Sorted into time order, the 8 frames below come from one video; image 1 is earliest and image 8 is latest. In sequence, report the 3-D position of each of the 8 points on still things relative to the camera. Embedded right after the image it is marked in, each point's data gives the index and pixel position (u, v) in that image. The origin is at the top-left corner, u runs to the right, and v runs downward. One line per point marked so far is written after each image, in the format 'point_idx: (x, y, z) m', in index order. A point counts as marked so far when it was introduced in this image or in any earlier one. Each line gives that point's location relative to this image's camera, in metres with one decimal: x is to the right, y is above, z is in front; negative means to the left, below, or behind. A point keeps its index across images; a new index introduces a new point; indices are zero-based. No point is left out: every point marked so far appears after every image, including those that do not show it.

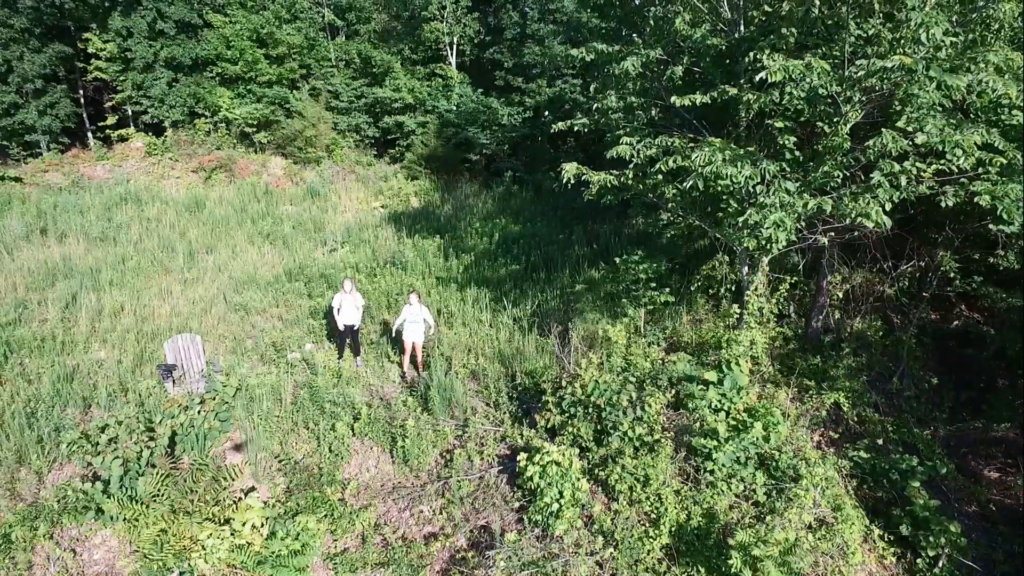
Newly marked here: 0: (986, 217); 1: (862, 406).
0: (+4.2, +0.4, +5.3) m
1: (+3.3, -1.1, +5.8) m
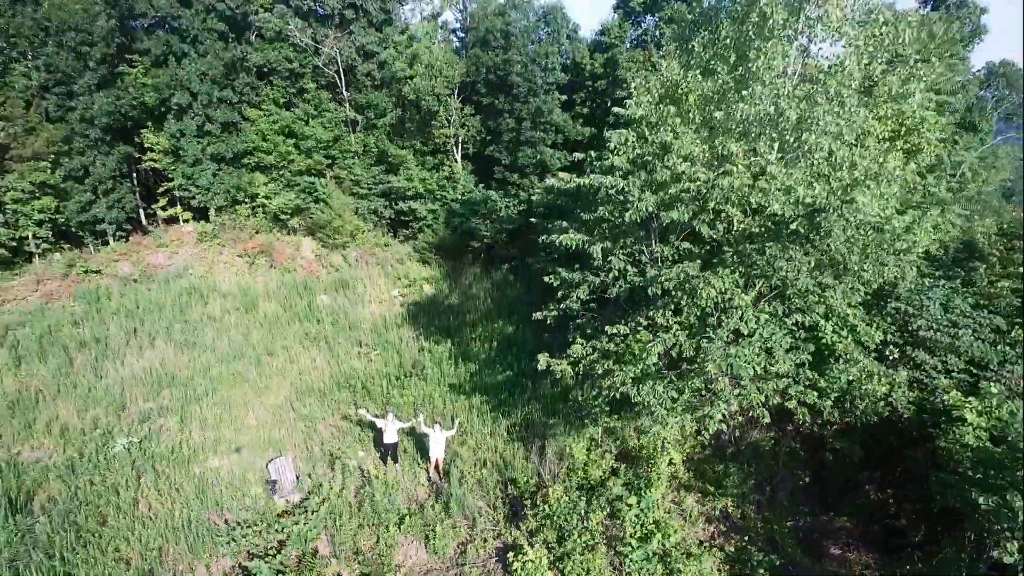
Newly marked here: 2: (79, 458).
0: (+4.2, -1.5, +8.0) m
1: (+3.2, -3.0, +8.4) m
2: (-6.2, -2.5, +8.8) m
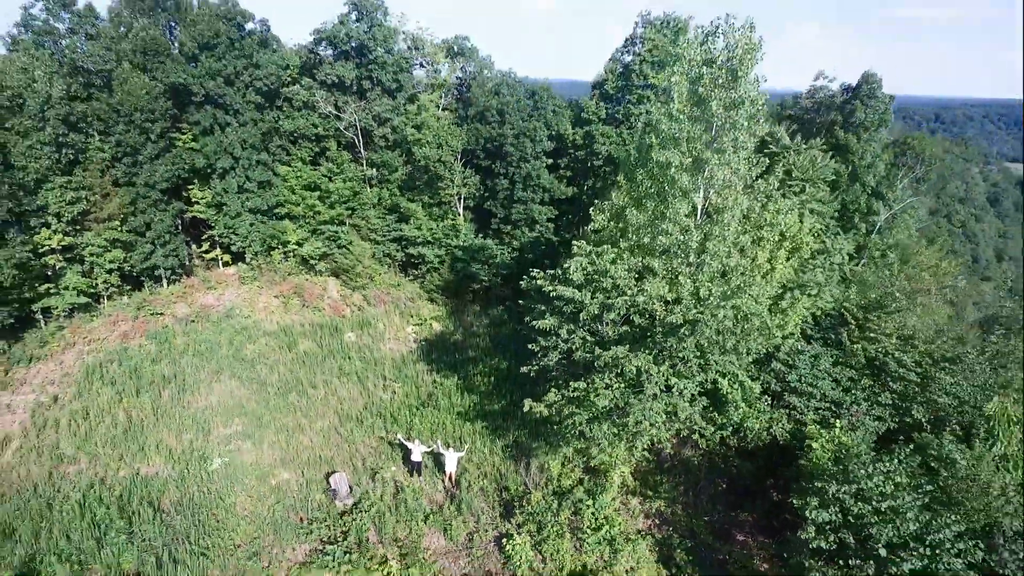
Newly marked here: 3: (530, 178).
0: (+4.0, -2.6, +11.2) m
1: (+3.1, -4.1, +11.7) m
2: (-6.4, -3.6, +11.9) m
3: (+0.6, +3.6, +19.9) m
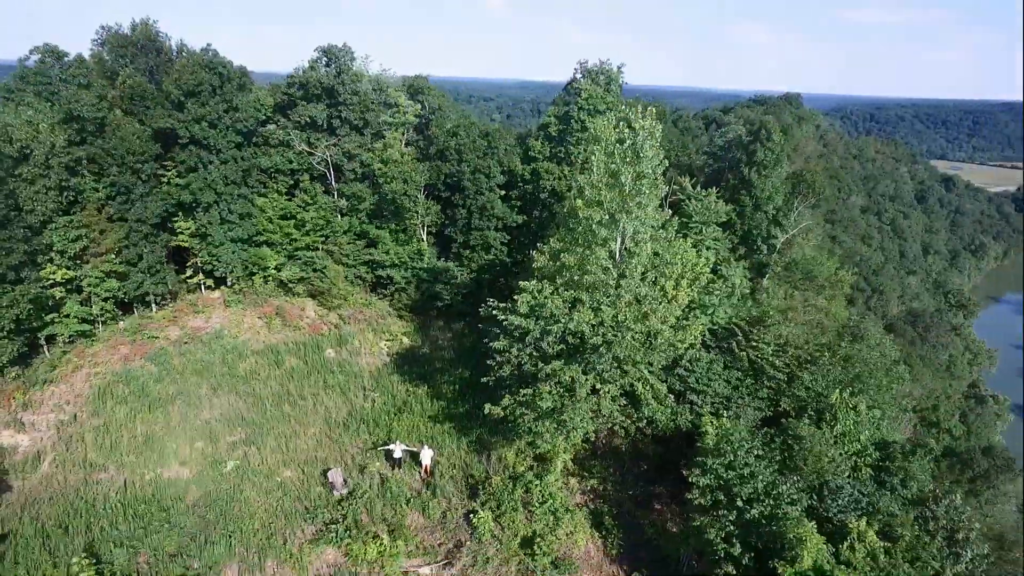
0: (+3.2, -3.2, +14.3) m
1: (+2.2, -4.7, +14.7) m
2: (-7.2, -4.4, +14.3) m
3: (-1.0, +2.9, +22.8) m
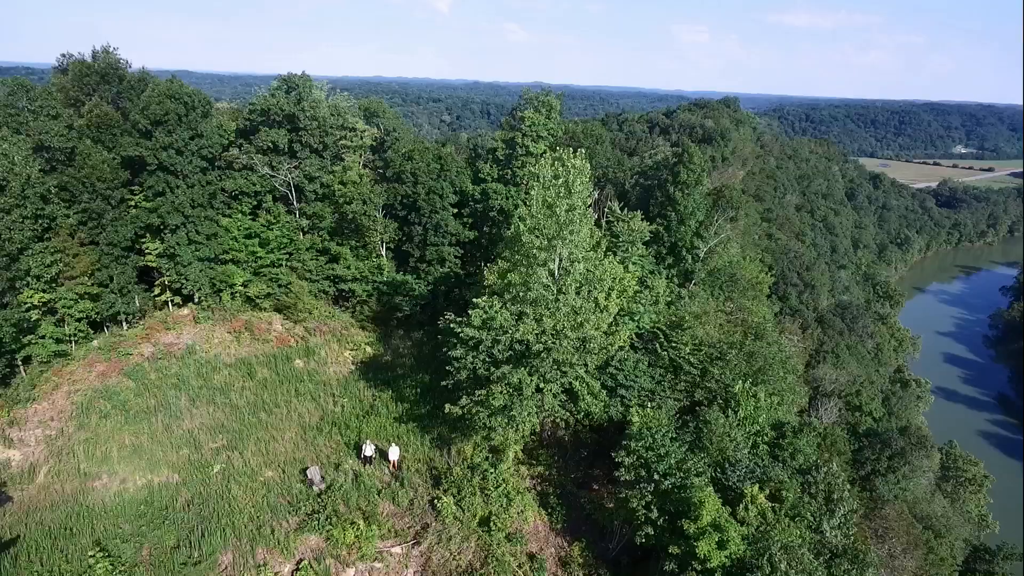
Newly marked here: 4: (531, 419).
0: (+2.0, -3.5, +16.8) m
1: (+1.1, -5.1, +17.0) m
2: (-8.3, -5.0, +15.9) m
3: (-2.9, +2.5, +24.9) m
4: (+0.5, -3.3, +15.5) m
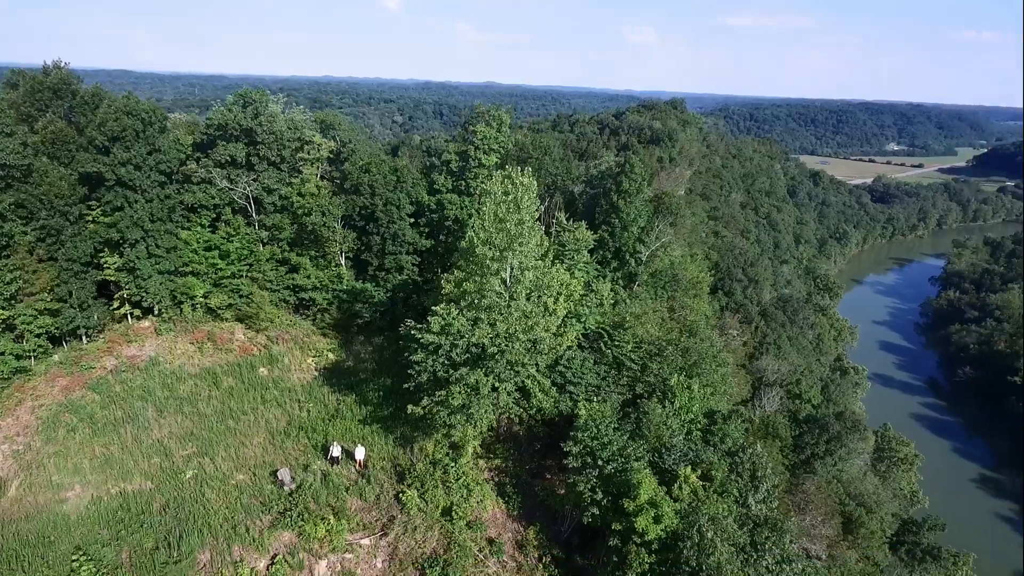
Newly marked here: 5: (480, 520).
0: (+0.8, -3.7, +18.2) m
1: (-0.2, -5.3, +18.5) m
2: (-9.5, -5.4, +16.7) m
3: (-4.9, +2.2, +26.0) m
4: (-0.7, -3.5, +16.9) m
5: (-0.9, -6.3, +16.6) m
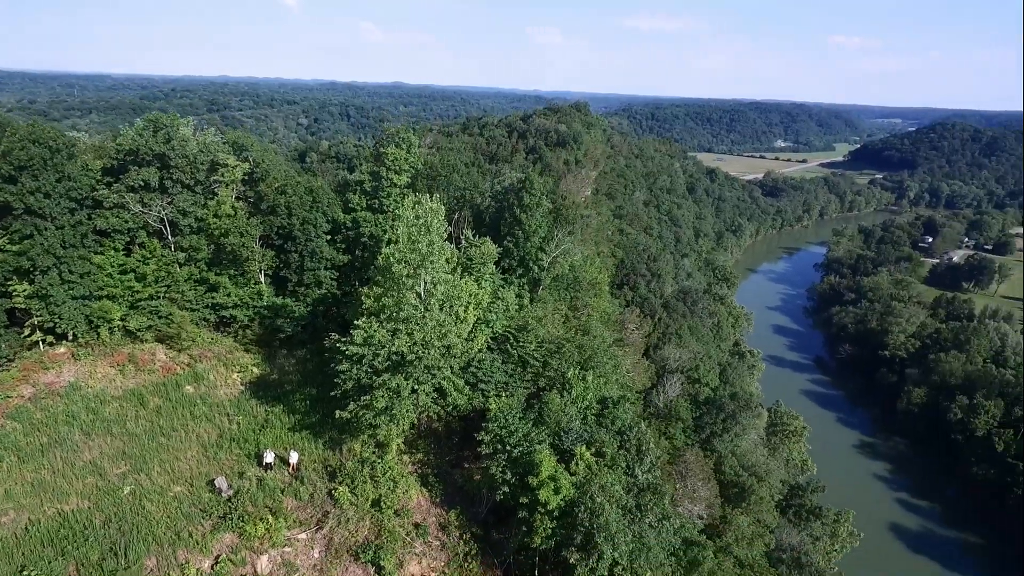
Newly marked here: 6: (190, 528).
0: (-2.0, -4.1, +20.6) m
1: (-2.9, -5.7, +20.7) m
2: (-11.8, -6.2, +17.6) m
3: (-8.9, +1.6, +27.4) m
4: (-3.2, -4.0, +19.0) m
5: (-3.2, -6.8, +18.8) m
6: (-9.0, -6.7, +17.0) m
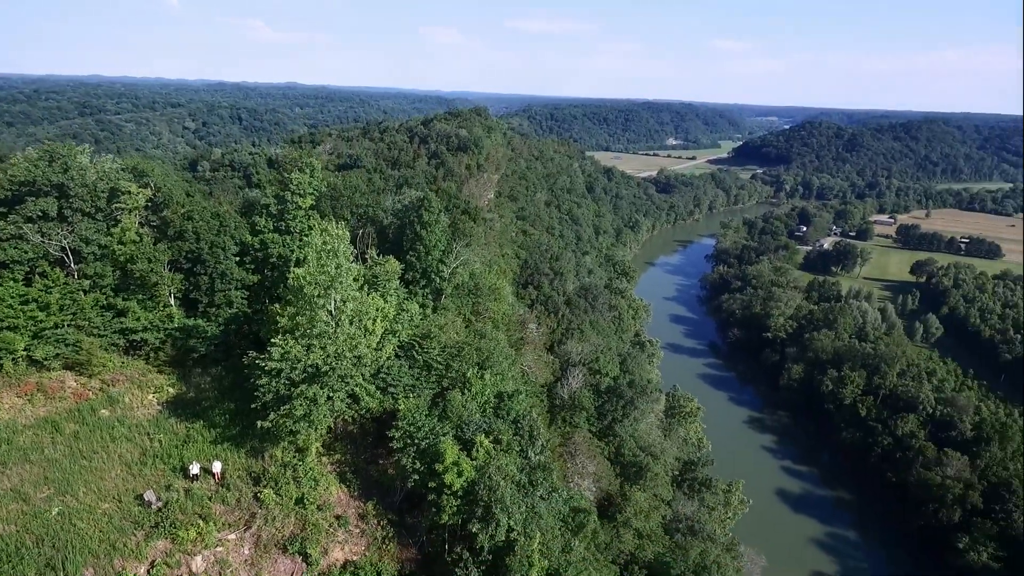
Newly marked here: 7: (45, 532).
0: (-5.5, -4.7, +23.0) m
1: (-6.3, -6.3, +23.0) m
2: (-14.7, -7.2, +18.7) m
3: (-13.5, +0.6, +28.8) m
4: (-6.5, -4.6, +21.2) m
5: (-6.4, -7.4, +21.0) m
6: (-11.8, -7.6, +18.5) m
7: (-14.1, -7.4, +18.4) m
